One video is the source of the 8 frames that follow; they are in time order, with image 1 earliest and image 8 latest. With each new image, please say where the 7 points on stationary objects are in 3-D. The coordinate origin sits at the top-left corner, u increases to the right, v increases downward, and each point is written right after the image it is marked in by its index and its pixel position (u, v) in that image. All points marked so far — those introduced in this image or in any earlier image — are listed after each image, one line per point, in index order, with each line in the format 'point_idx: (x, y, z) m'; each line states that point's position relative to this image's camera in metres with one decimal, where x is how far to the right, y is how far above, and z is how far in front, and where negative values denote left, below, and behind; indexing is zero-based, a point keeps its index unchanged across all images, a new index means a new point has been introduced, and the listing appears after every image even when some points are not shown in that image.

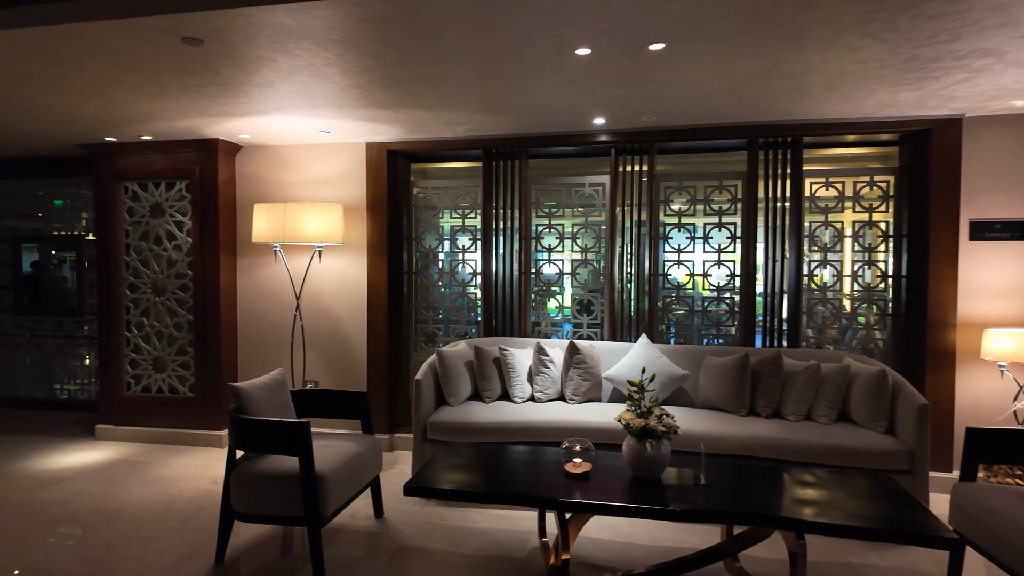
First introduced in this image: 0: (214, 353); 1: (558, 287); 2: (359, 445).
0: (-2.1, -0.4, +4.2) m
1: (+0.3, 0.0, +4.3) m
2: (-0.7, -0.8, +2.9) m
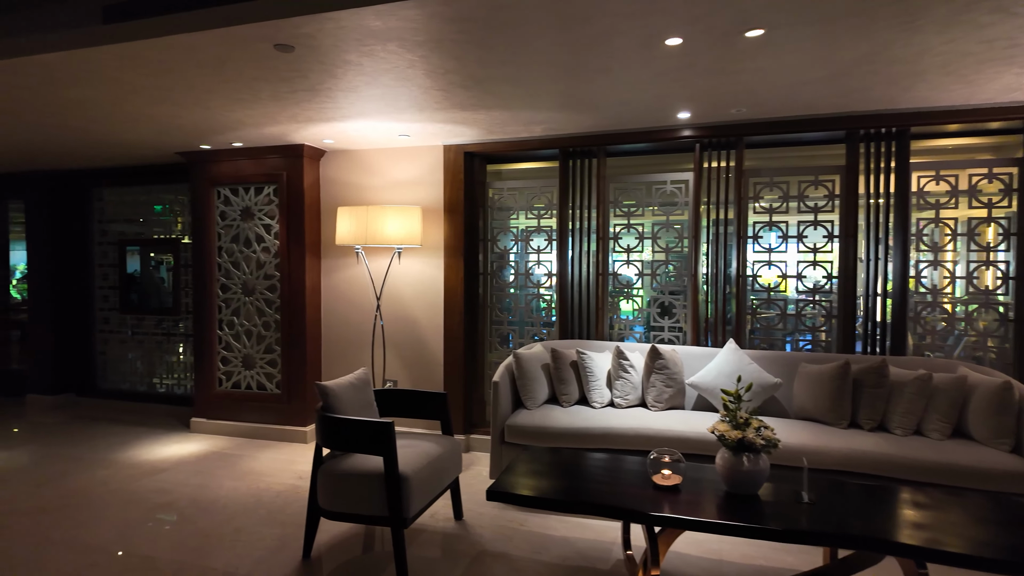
0: (-1.6, -0.4, +4.3) m
1: (+0.9, 0.0, +4.1) m
2: (-0.3, -0.8, +2.9) m
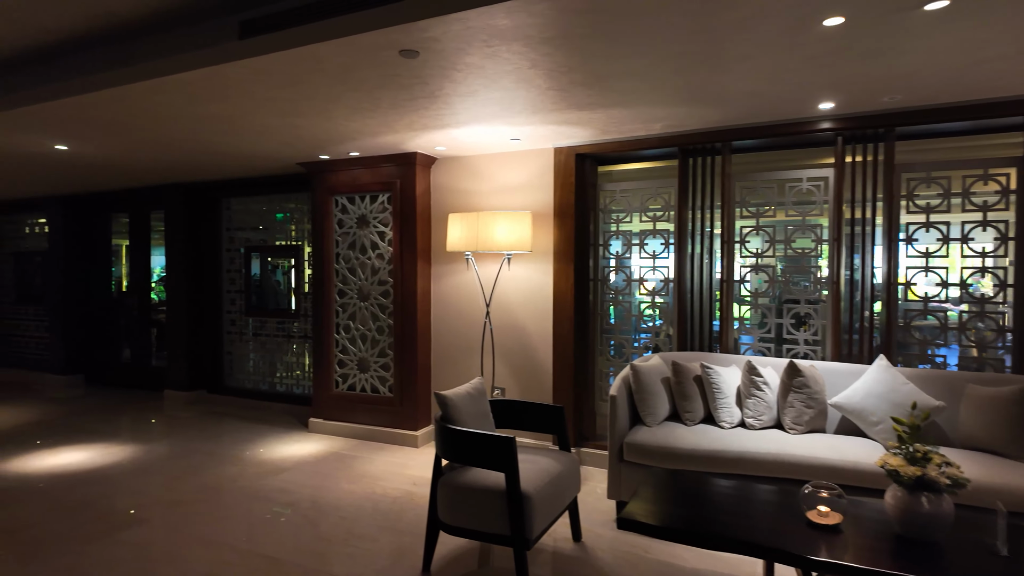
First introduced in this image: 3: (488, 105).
0: (-0.8, -0.5, +4.4) m
1: (+1.6, -0.1, +3.8) m
2: (+0.2, -0.8, +2.7) m
3: (-0.1, +1.0, +3.1) m
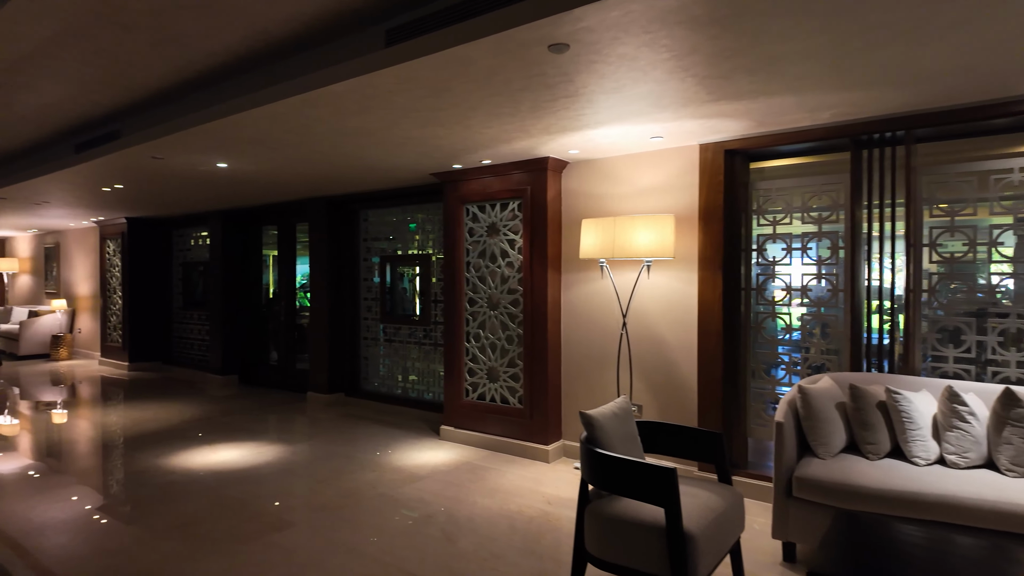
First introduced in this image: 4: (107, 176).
0: (+0.2, -0.6, +4.2) m
1: (+2.4, -0.1, +3.2) m
2: (+0.9, -0.9, +2.4) m
3: (+0.6, +0.9, +2.9) m
4: (-3.3, +0.9, +4.9) m
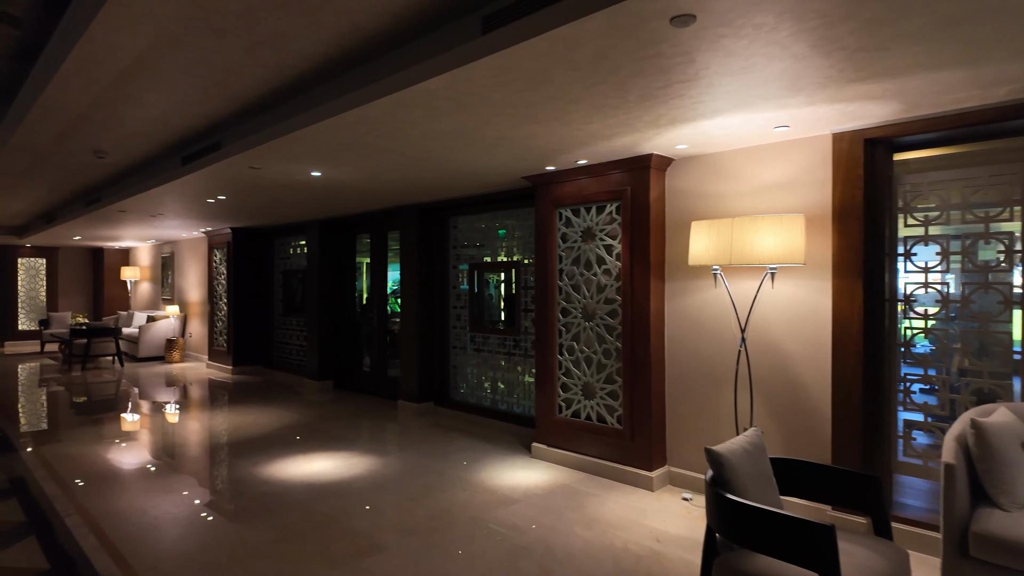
0: (+0.9, -0.6, +3.8) m
1: (+2.9, -0.2, +2.5) m
2: (+1.2, -0.9, +2.0) m
3: (+1.1, +0.9, +2.5) m
4: (-2.5, +0.8, +5.0) m
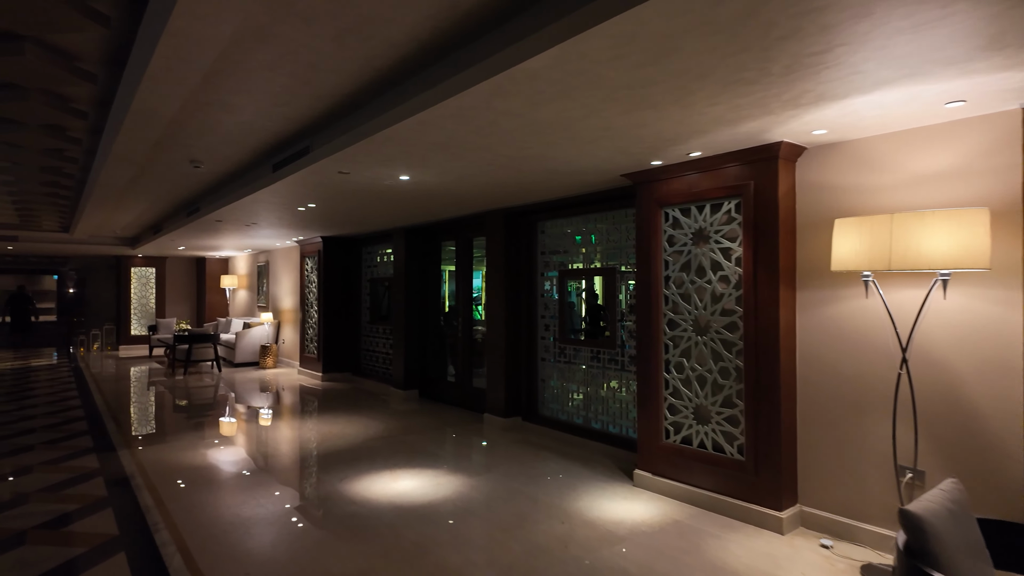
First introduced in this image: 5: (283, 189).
0: (+1.5, -0.7, +3.3) m
1: (+3.3, -0.2, +1.8) m
2: (+1.6, -0.9, +1.4) m
3: (+1.5, +0.8, +2.0) m
4: (-1.8, +0.8, +5.0) m
5: (-1.8, +0.8, +4.8) m
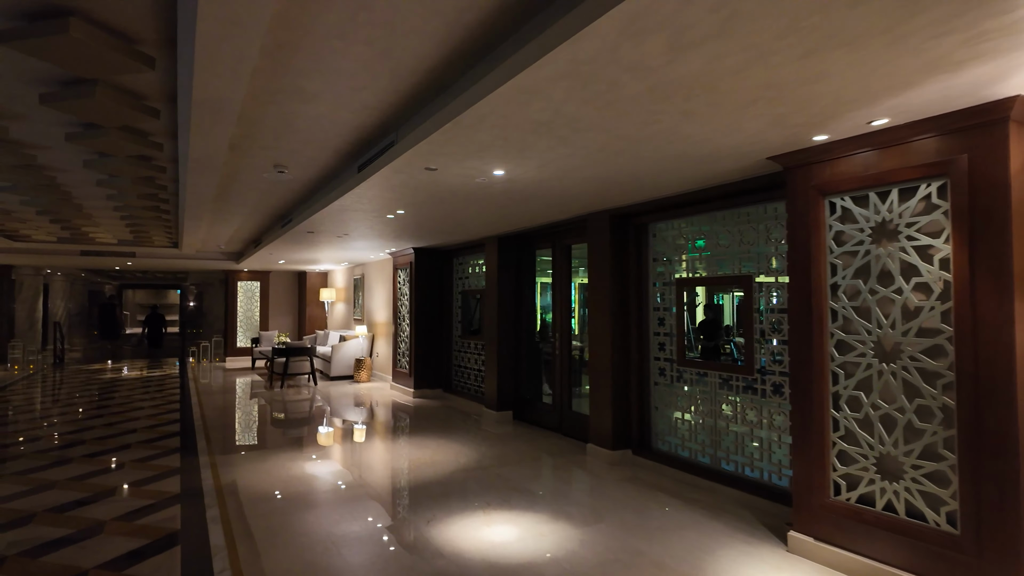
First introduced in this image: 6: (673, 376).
0: (+2.0, -0.7, +2.4) m
1: (+3.6, -0.2, +0.6) m
2: (+1.8, -0.9, +0.5) m
3: (+1.8, +0.8, +1.1) m
4: (-1.0, +0.7, +4.5) m
5: (-1.1, +0.7, +4.4) m
6: (+1.3, -0.7, +4.8) m
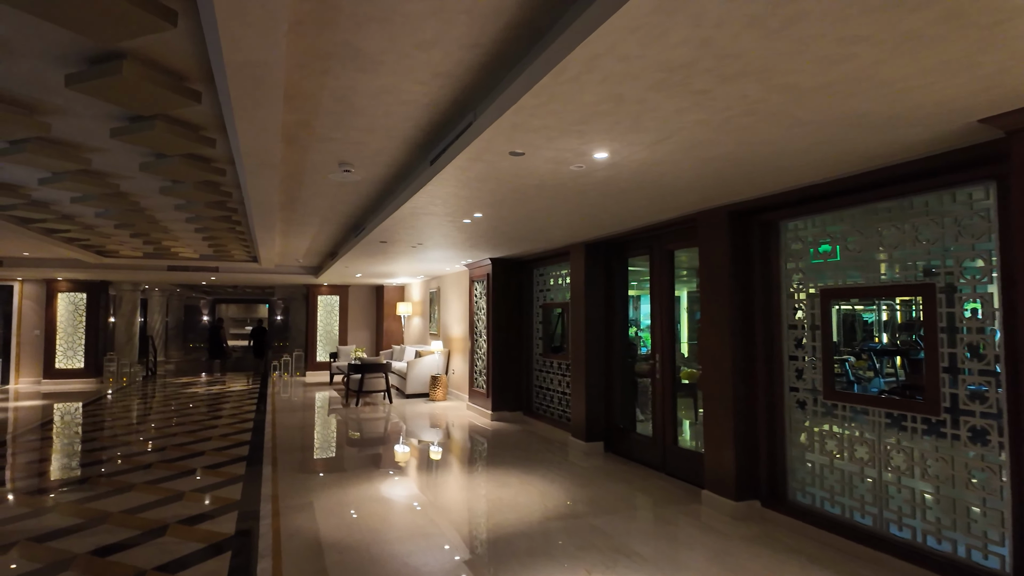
0: (+2.3, -0.7, +1.4) m
1: (+3.7, -0.2, -0.6) m
2: (+1.9, -0.9, -0.5) m
3: (+2.0, +0.8, +0.2) m
4: (-0.3, +0.6, +3.9) m
5: (-0.4, +0.6, +3.8) m
6: (+1.9, -0.8, +3.8) m
